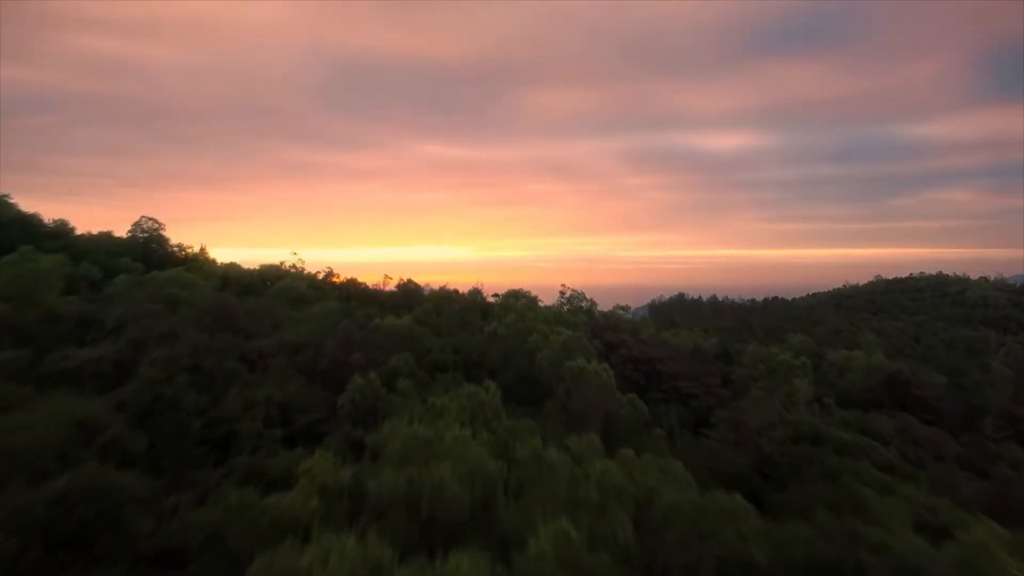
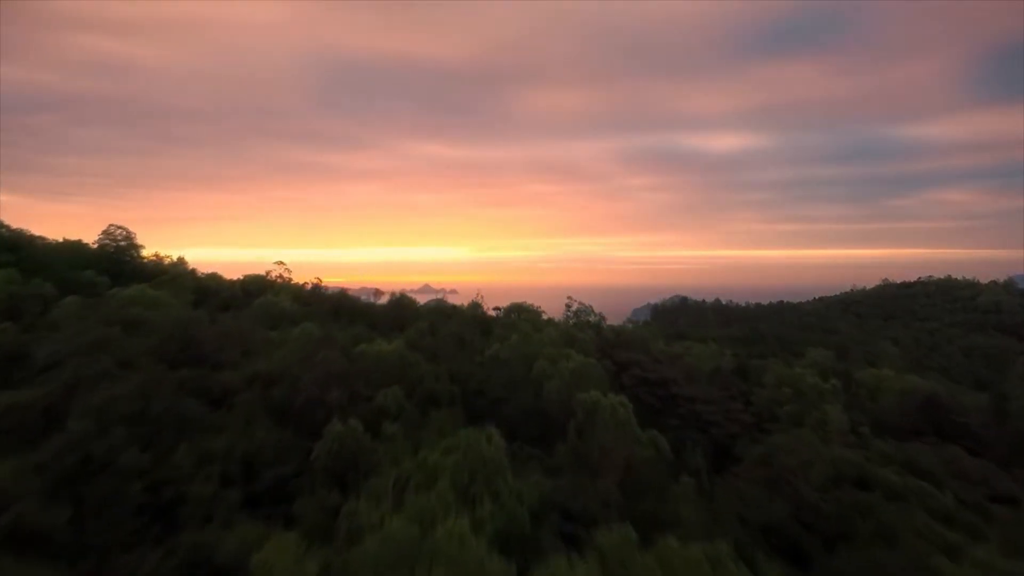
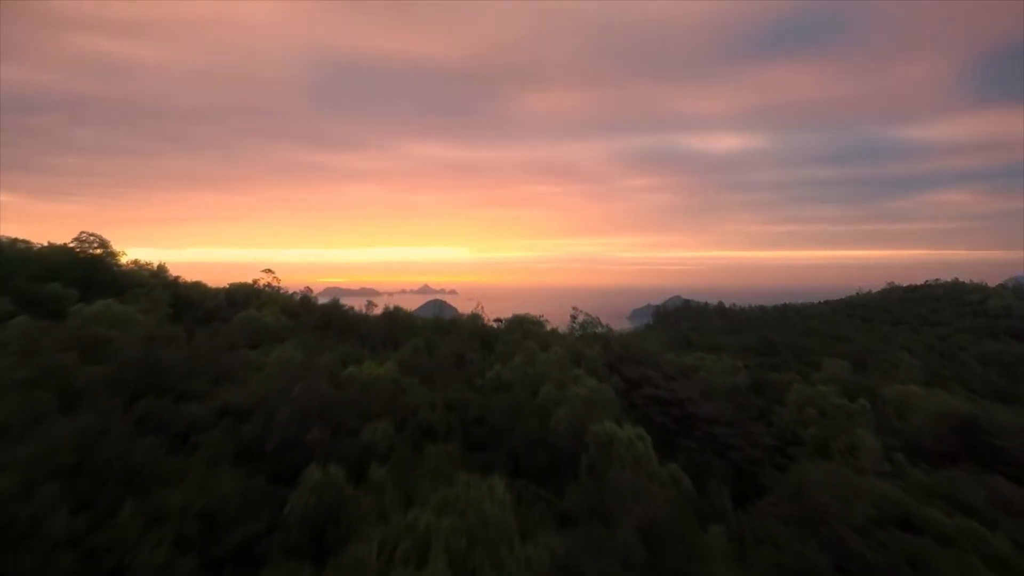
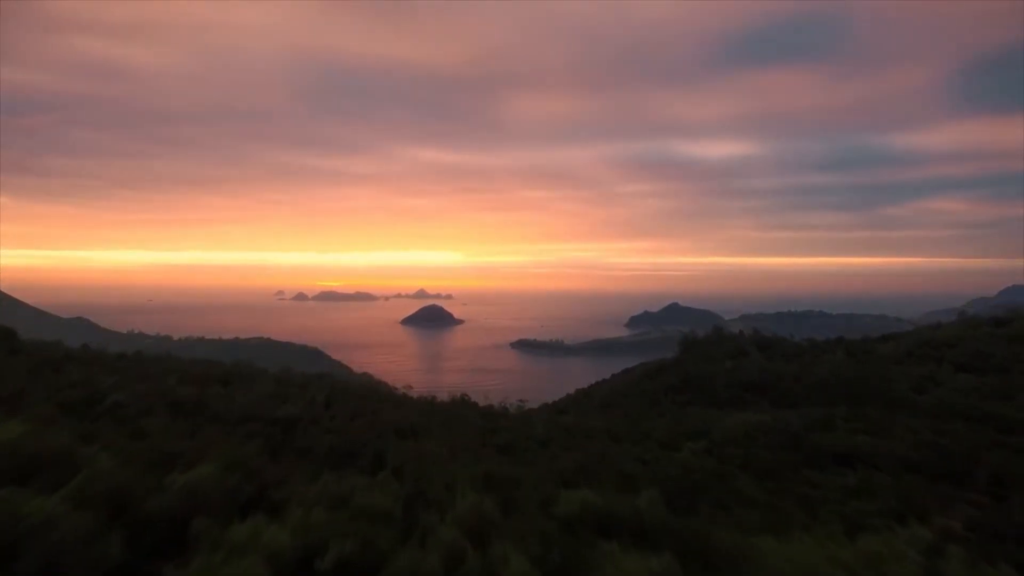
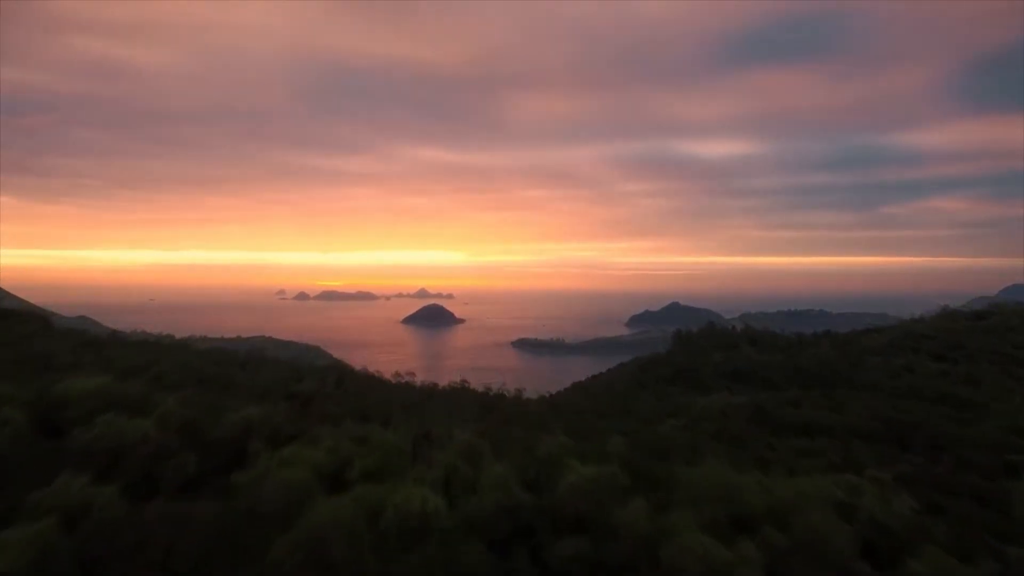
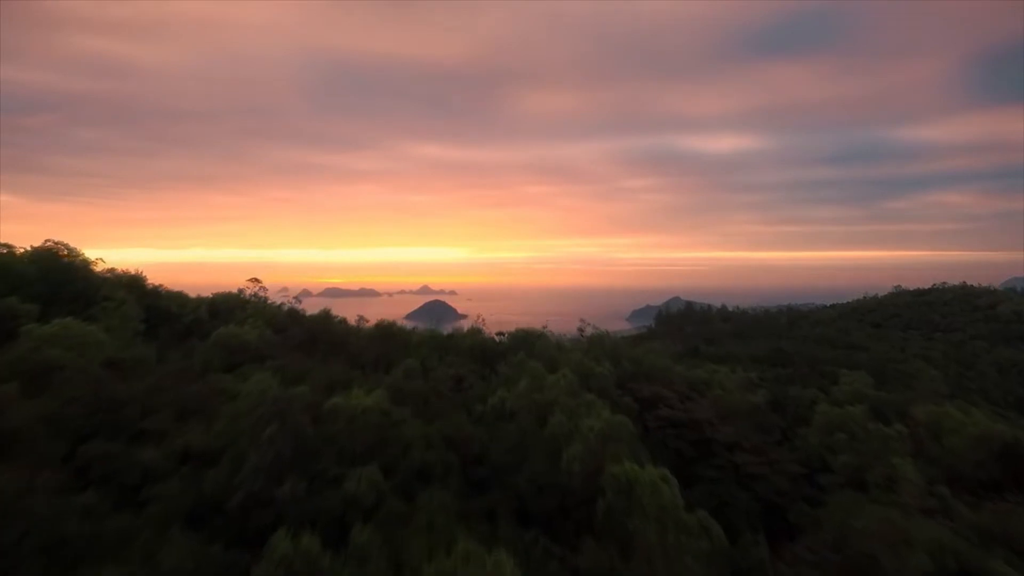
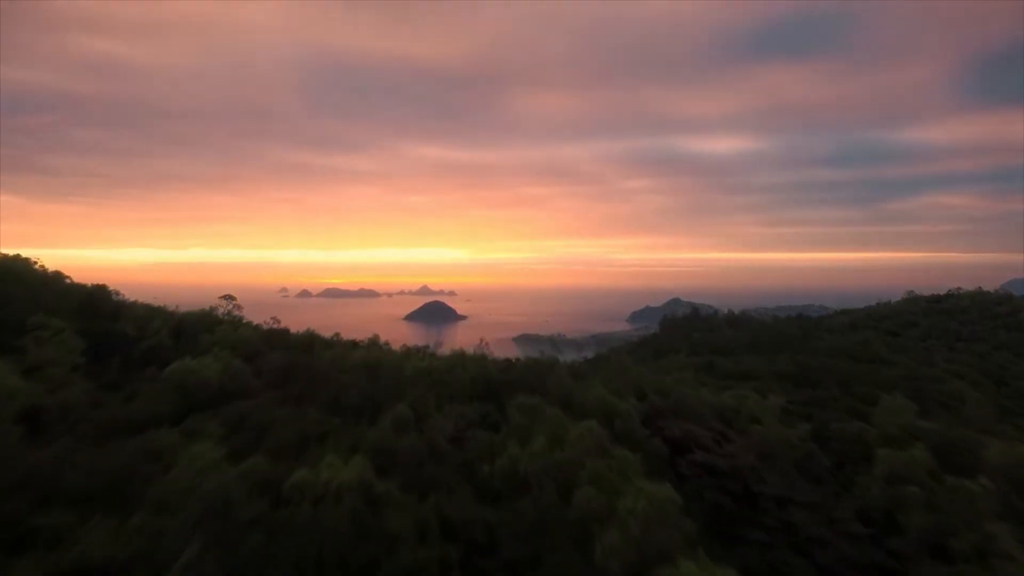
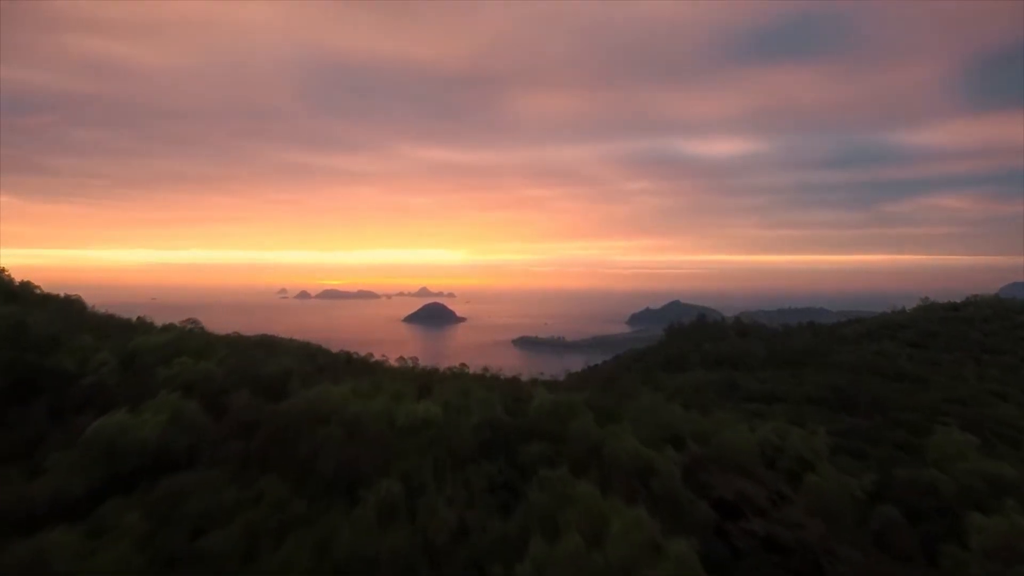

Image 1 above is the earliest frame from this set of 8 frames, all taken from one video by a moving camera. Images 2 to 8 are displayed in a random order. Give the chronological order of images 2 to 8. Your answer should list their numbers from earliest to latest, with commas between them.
2, 3, 6, 7, 8, 5, 4
